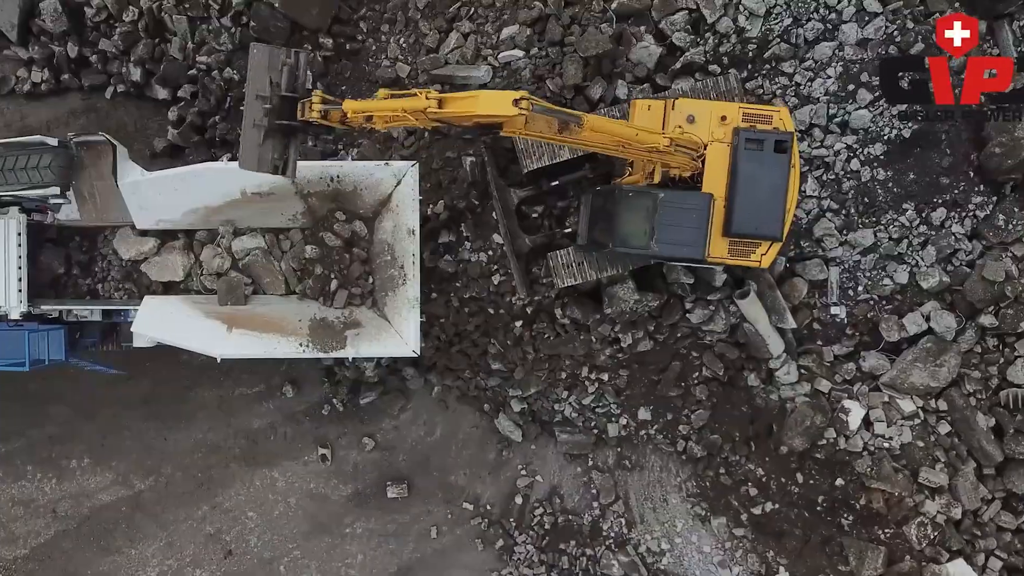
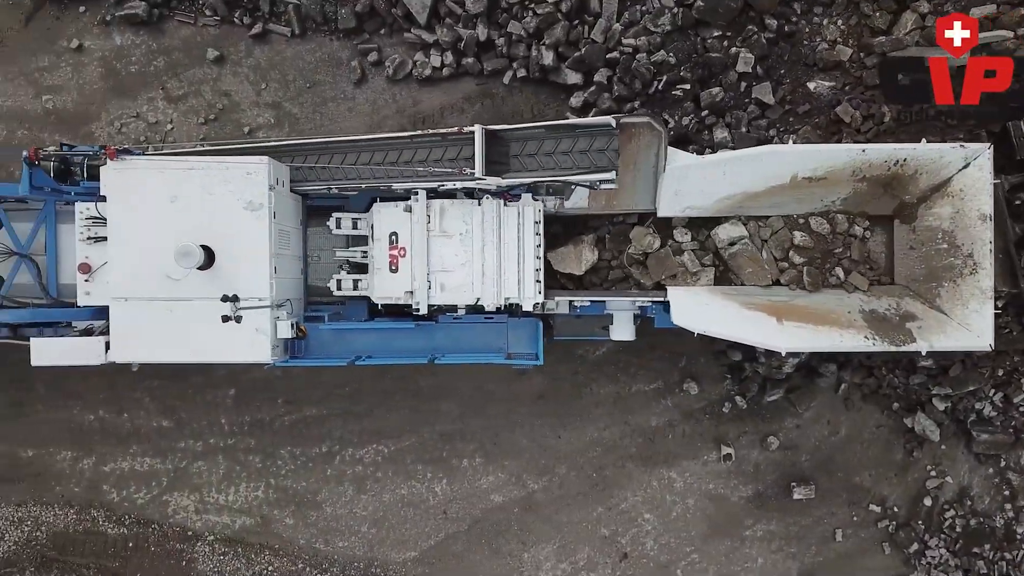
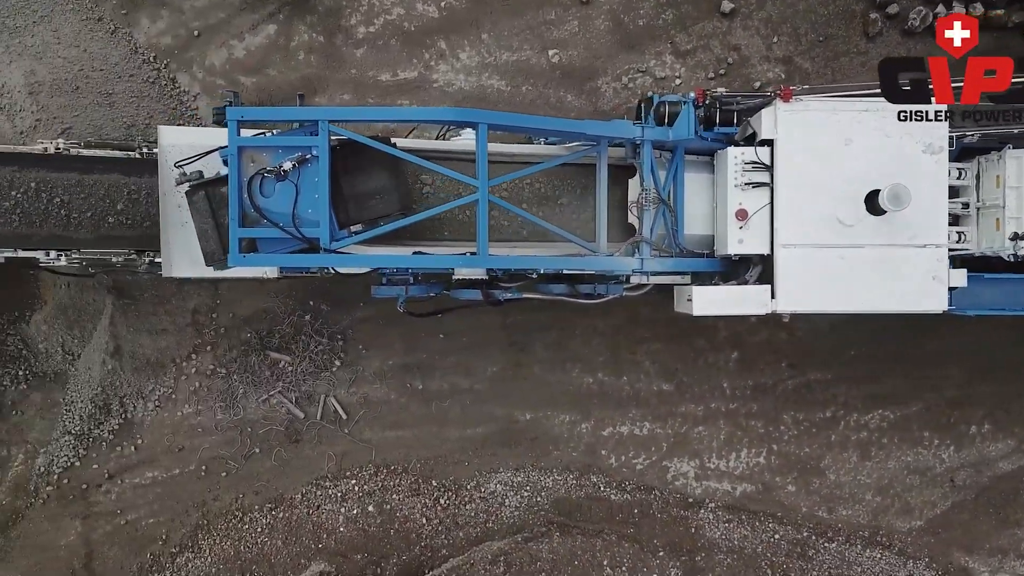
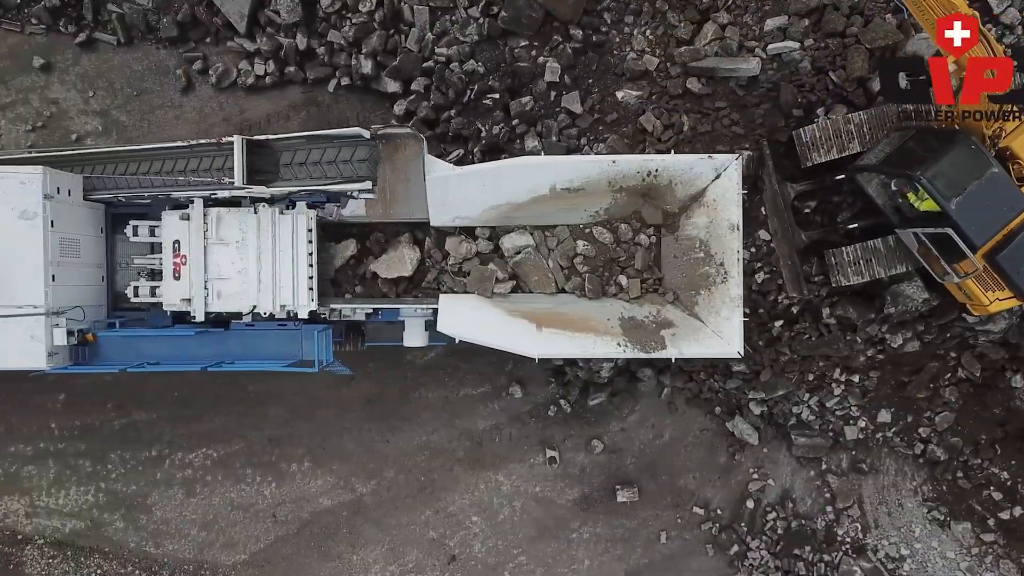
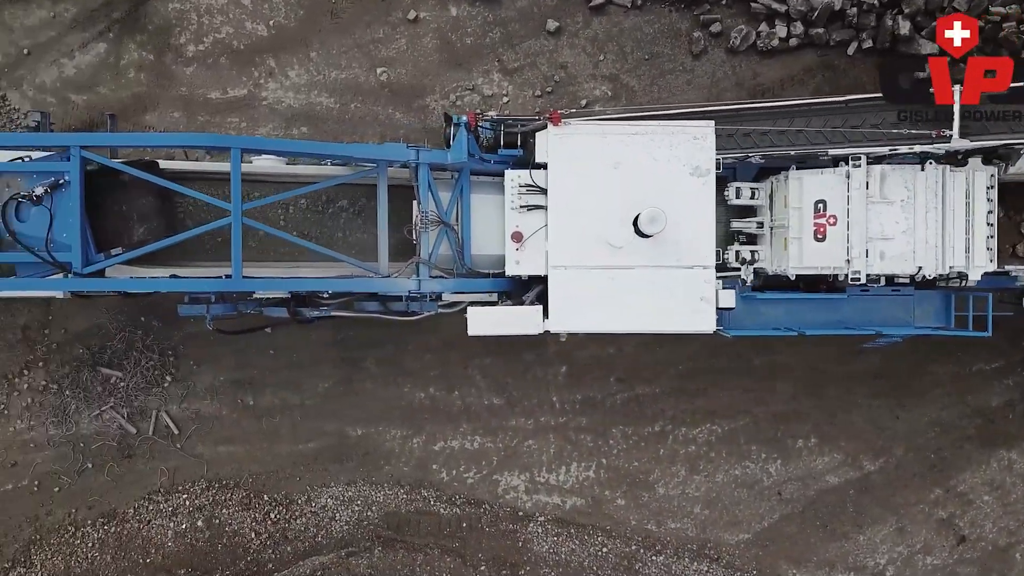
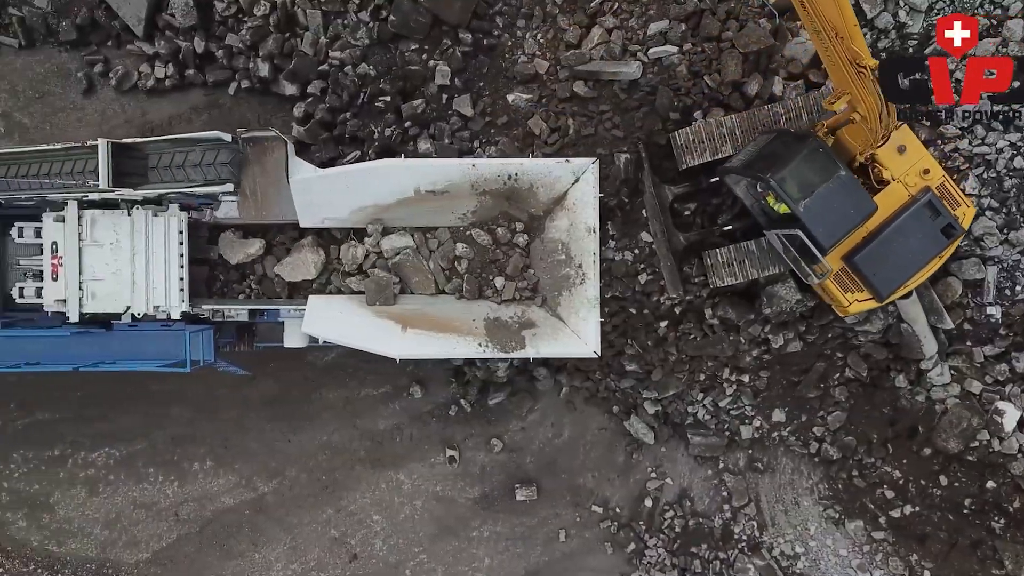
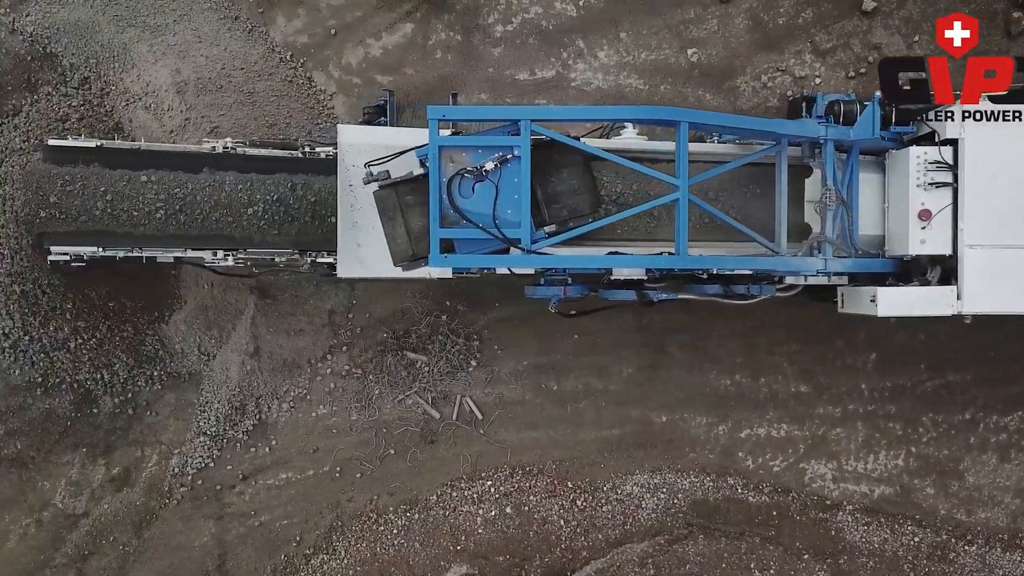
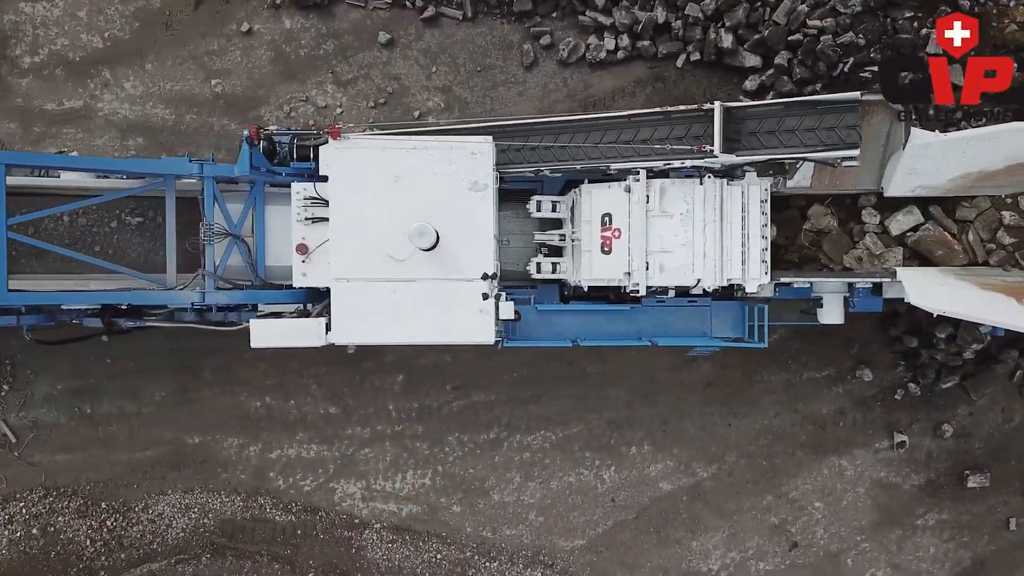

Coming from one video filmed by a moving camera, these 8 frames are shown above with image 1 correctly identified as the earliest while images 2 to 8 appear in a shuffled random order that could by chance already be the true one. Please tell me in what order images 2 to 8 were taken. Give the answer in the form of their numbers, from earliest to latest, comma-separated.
6, 4, 2, 8, 5, 3, 7
